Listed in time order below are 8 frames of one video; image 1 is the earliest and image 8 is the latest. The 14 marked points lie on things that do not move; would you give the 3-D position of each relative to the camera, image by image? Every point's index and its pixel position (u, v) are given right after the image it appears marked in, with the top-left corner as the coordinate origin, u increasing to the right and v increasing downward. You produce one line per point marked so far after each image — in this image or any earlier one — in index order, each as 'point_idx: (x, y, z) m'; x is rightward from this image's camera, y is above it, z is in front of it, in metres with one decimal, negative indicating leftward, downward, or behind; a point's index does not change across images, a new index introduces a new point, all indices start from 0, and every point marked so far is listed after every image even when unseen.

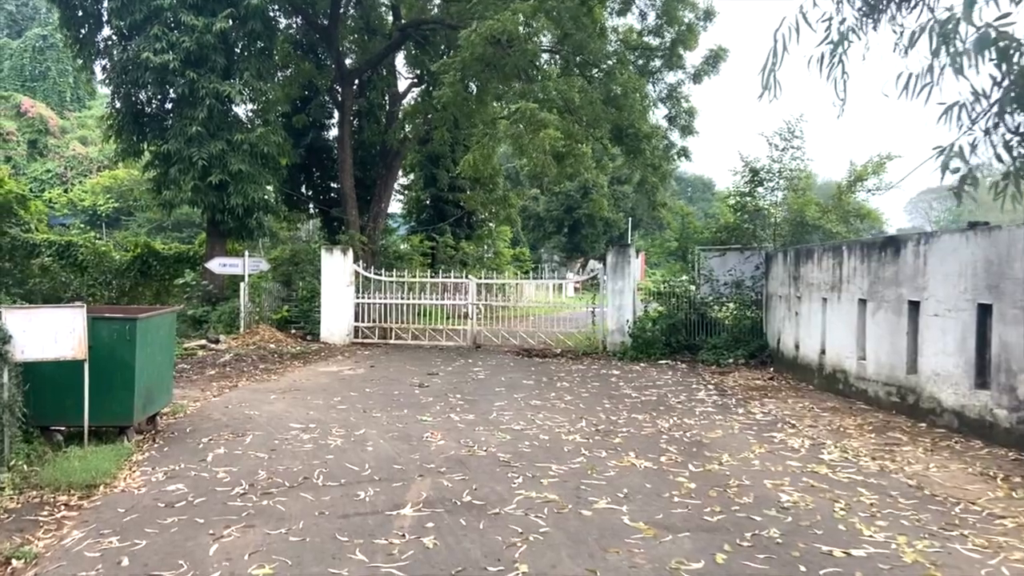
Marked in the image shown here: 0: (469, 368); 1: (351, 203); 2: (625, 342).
0: (-0.6, -1.2, +11.5) m
1: (-3.8, +2.0, +18.0) m
2: (+1.9, -1.0, +13.1) m
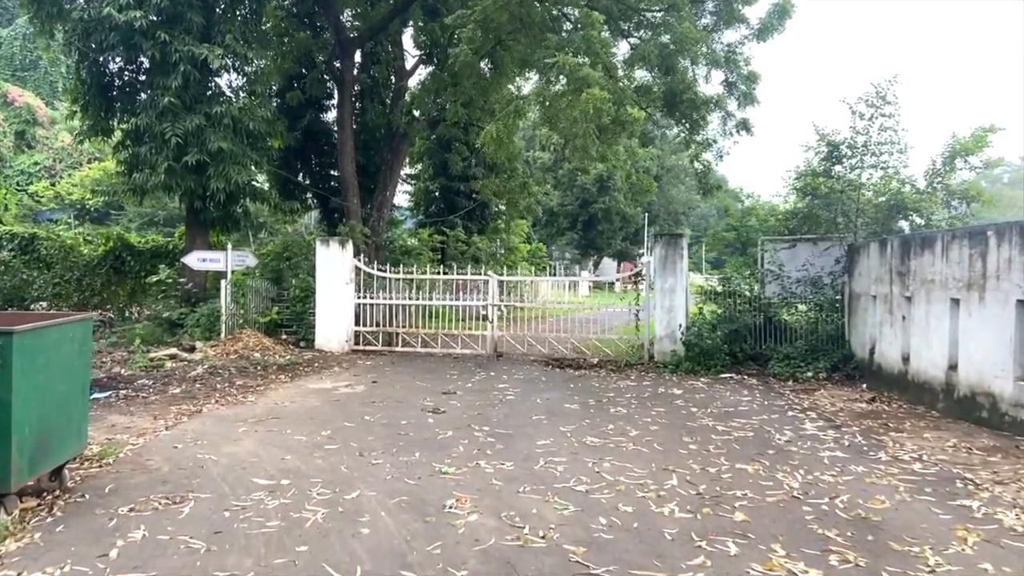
0: (-0.2, -1.2, +9.3) m
1: (-3.3, +2.0, +15.9) m
2: (+2.4, -0.9, +11.0) m
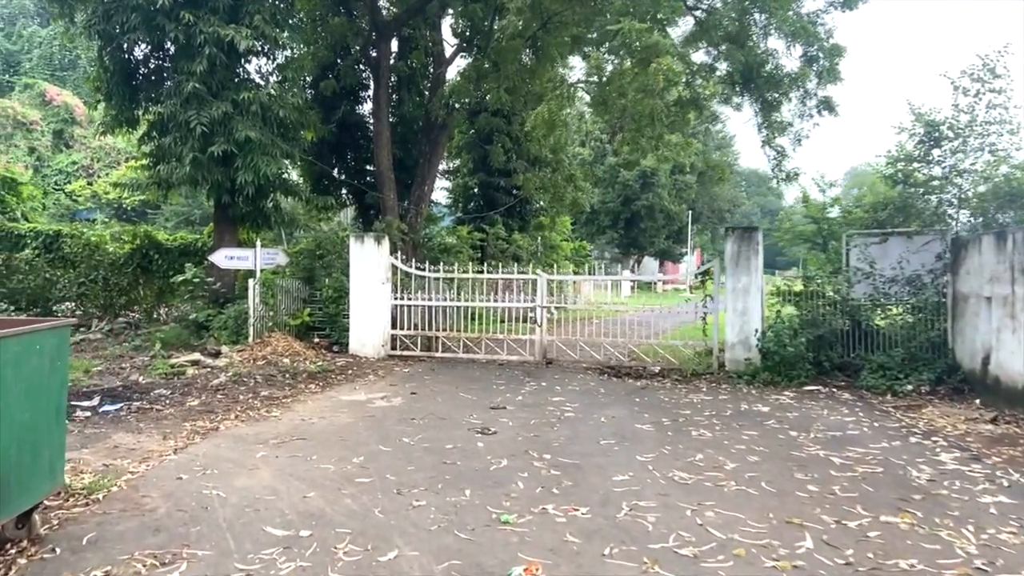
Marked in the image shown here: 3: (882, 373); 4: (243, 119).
0: (+0.4, -1.2, +8.2) m
1: (-2.4, +2.0, +14.9) m
2: (+3.0, -0.9, +9.8) m
3: (+4.4, -1.0, +9.1) m
4: (-4.2, +2.6, +11.9) m
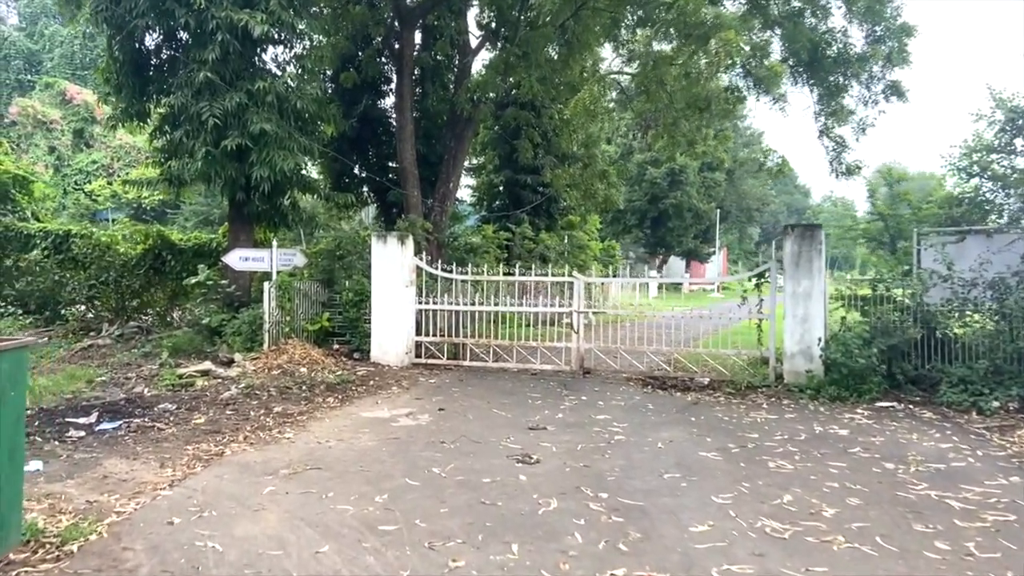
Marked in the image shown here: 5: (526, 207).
0: (+0.8, -1.2, +7.4) m
1: (-1.9, +2.0, +14.1) m
2: (+3.5, -1.0, +8.8) m
3: (+4.8, -1.1, +8.1) m
4: (-3.7, +2.6, +11.2) m
5: (+0.4, +2.1, +19.6) m
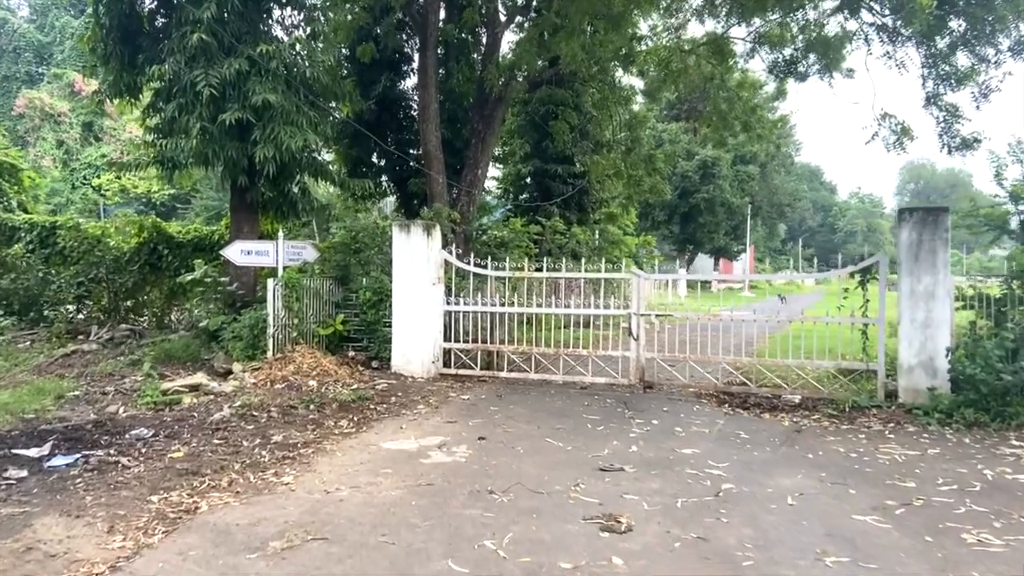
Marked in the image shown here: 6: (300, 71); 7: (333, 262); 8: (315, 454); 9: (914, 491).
0: (+1.3, -1.2, +5.7) m
1: (-1.2, +2.0, +12.6) m
2: (+4.0, -1.0, +7.1) m
3: (+5.3, -1.0, +6.4) m
4: (-3.2, +2.6, +9.7) m
5: (+1.1, +2.1, +18.0) m
6: (-2.8, +2.8, +10.0) m
7: (-2.4, +0.4, +10.4) m
8: (-1.5, -1.2, +5.7) m
9: (+2.4, -1.2, +4.6) m
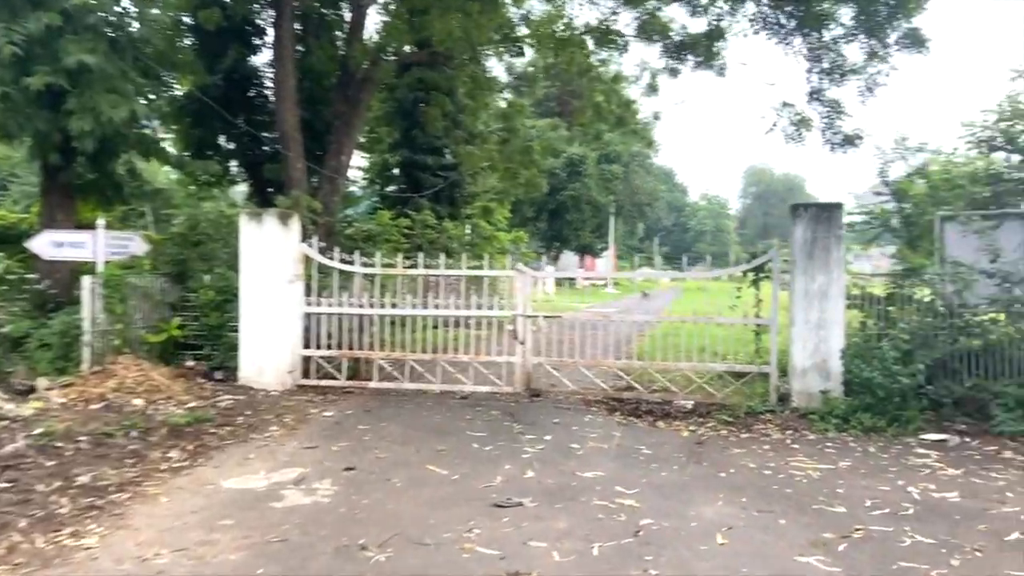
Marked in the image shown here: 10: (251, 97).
0: (+0.4, -1.2, +5.0) m
1: (-3.2, +2.0, +11.3) m
2: (+2.9, -1.0, +6.9) m
3: (+4.3, -1.0, +6.4) m
4: (-4.6, +2.6, +8.1) m
5: (-1.9, +2.2, +17.0) m
6: (-4.3, +2.8, +8.5) m
7: (-4.0, +0.4, +9.0) m
8: (-2.2, -1.2, +4.5) m
9: (+1.8, -1.2, +4.1) m
10: (-4.2, +3.2, +12.5) m
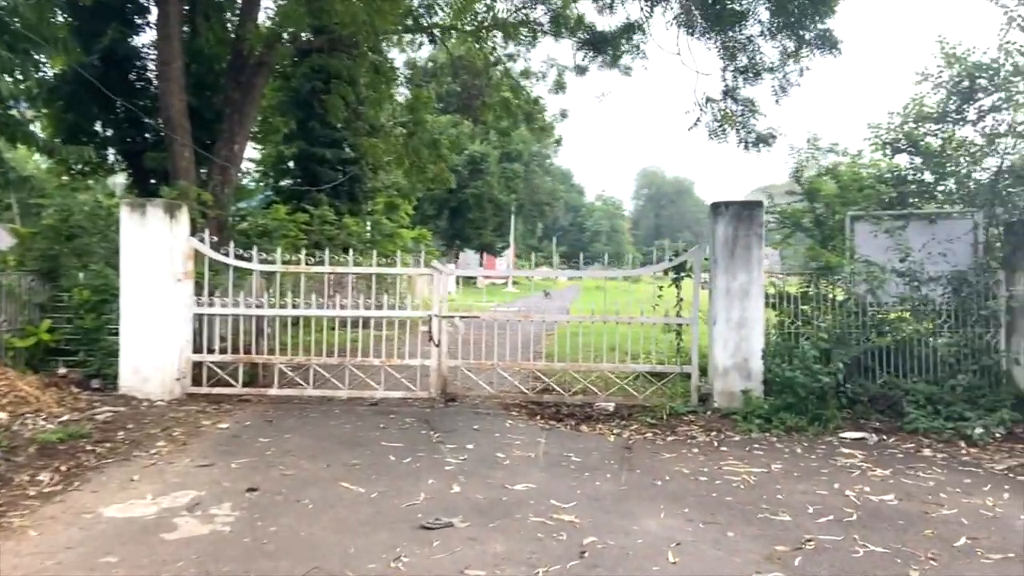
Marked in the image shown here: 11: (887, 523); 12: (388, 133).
0: (0.0, -1.2, +4.7) m
1: (-4.5, +2.1, +10.4) m
2: (+2.1, -0.9, +6.8) m
3: (+3.6, -1.0, +6.5) m
4: (-5.4, +2.6, +7.0) m
5: (-3.9, +2.2, +16.3) m
6: (-5.2, +2.8, +7.5) m
7: (-4.9, +0.4, +8.0) m
8: (-2.6, -1.2, +3.8) m
9: (+1.4, -1.2, +3.9) m
10: (-5.6, +3.2, +11.4) m
11: (+1.9, -1.2, +4.1) m
12: (-2.4, +3.0, +14.6) m
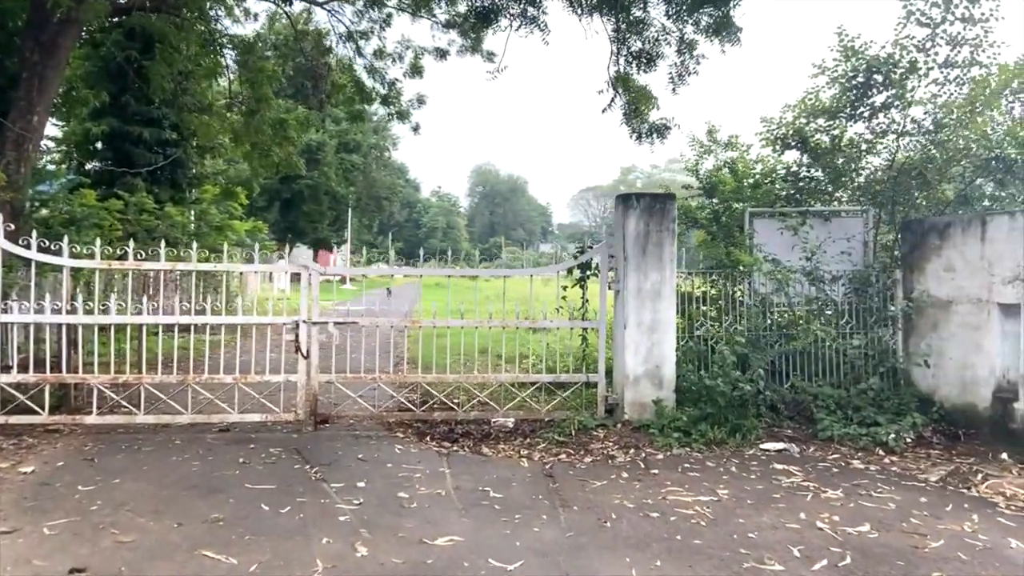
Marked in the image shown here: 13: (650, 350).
0: (-0.4, -1.2, +3.7) m
1: (-6.0, +2.1, +8.3) m
2: (+1.3, -1.0, +6.3) m
3: (+2.8, -1.0, +6.3) m
4: (-6.2, +2.6, +4.8) m
5: (-6.7, +2.2, +14.2) m
6: (-6.0, +2.8, +5.3) m
7: (-5.9, +0.4, +5.8) m
8: (-2.7, -1.3, +2.3) m
9: (+1.2, -1.2, +3.3) m
10: (-7.3, +3.2, +9.0) m
11: (+1.7, -1.2, +3.5) m
12: (-4.8, +3.0, +12.8) m
13: (+1.1, -0.5, +6.3) m
